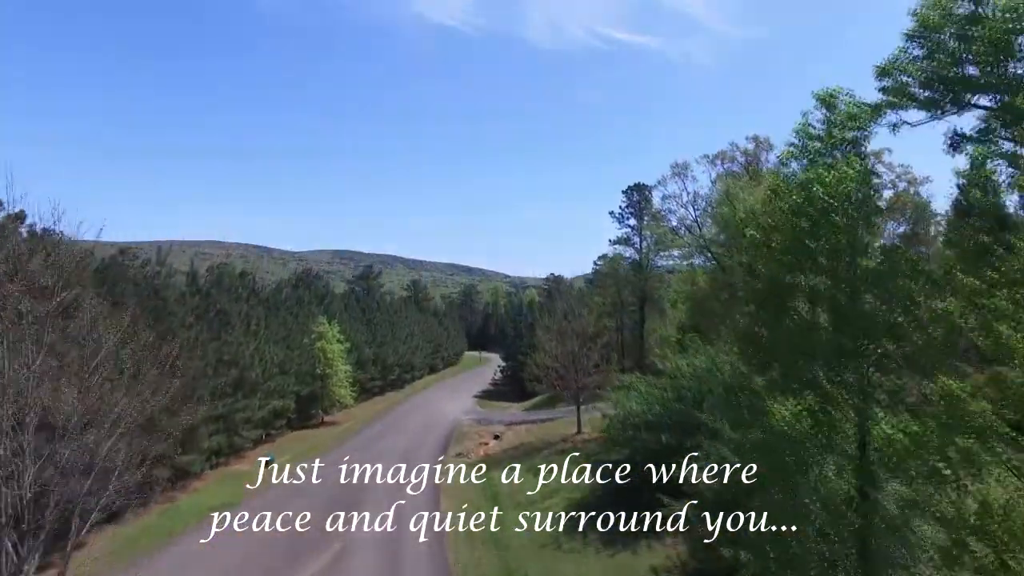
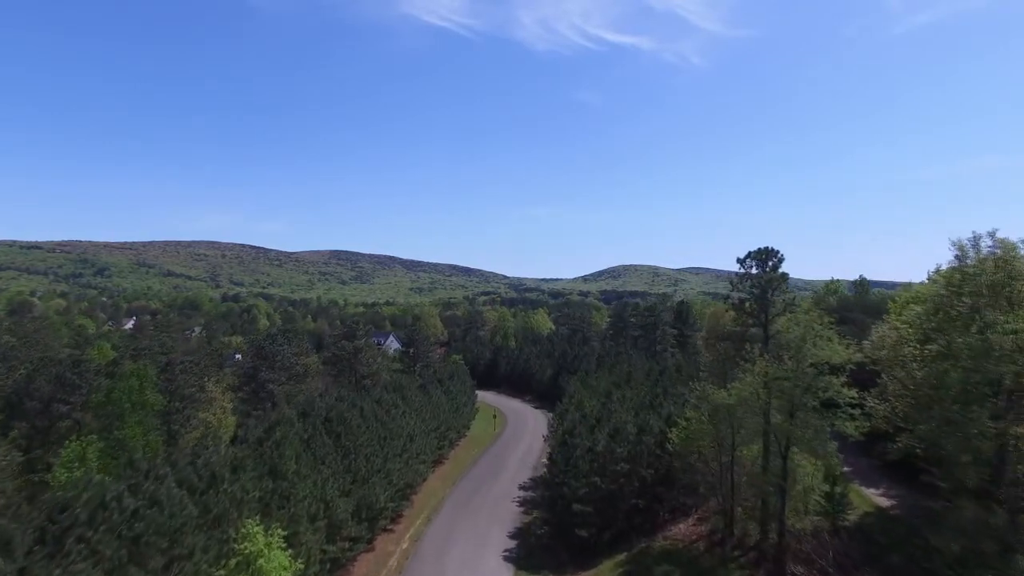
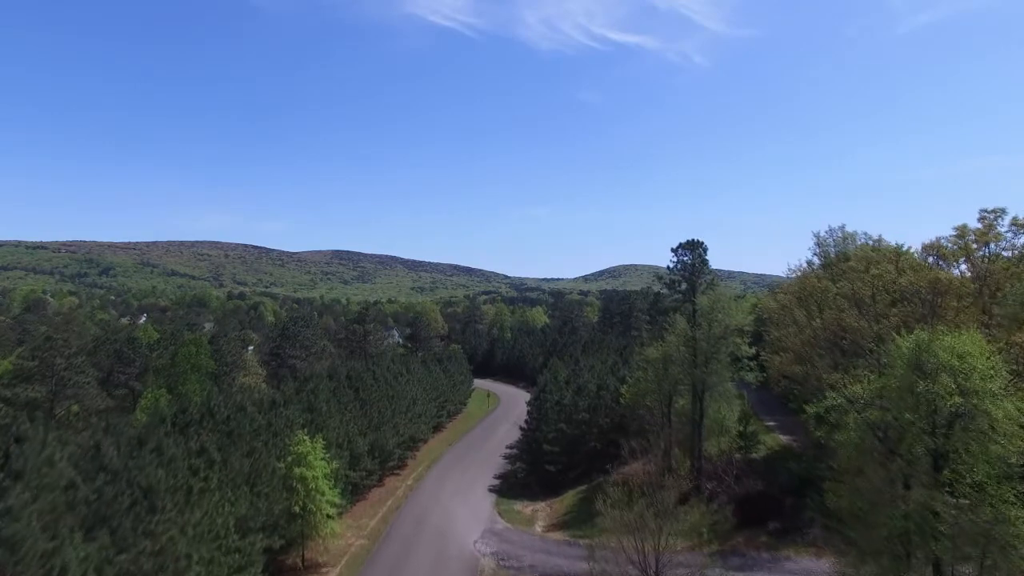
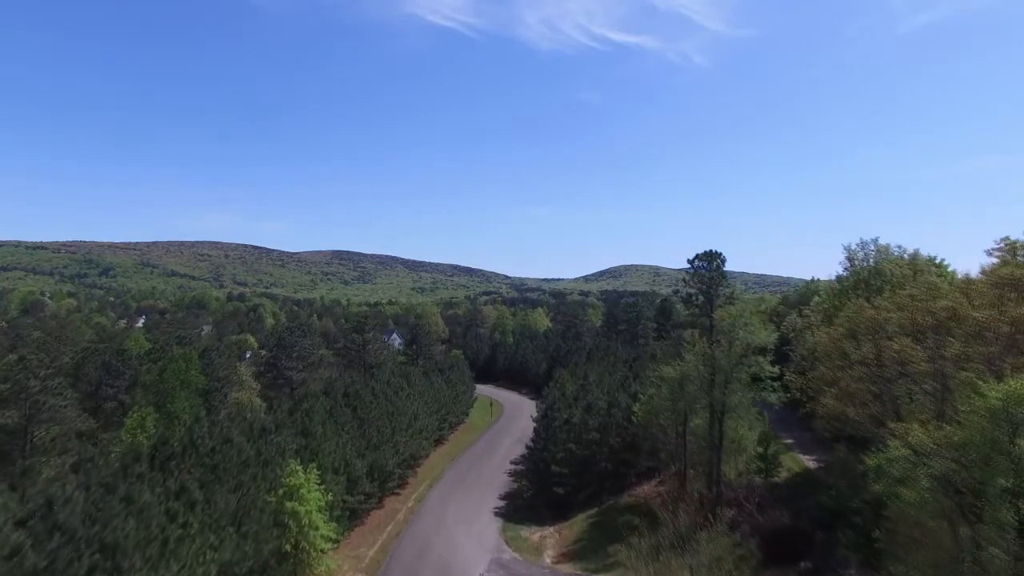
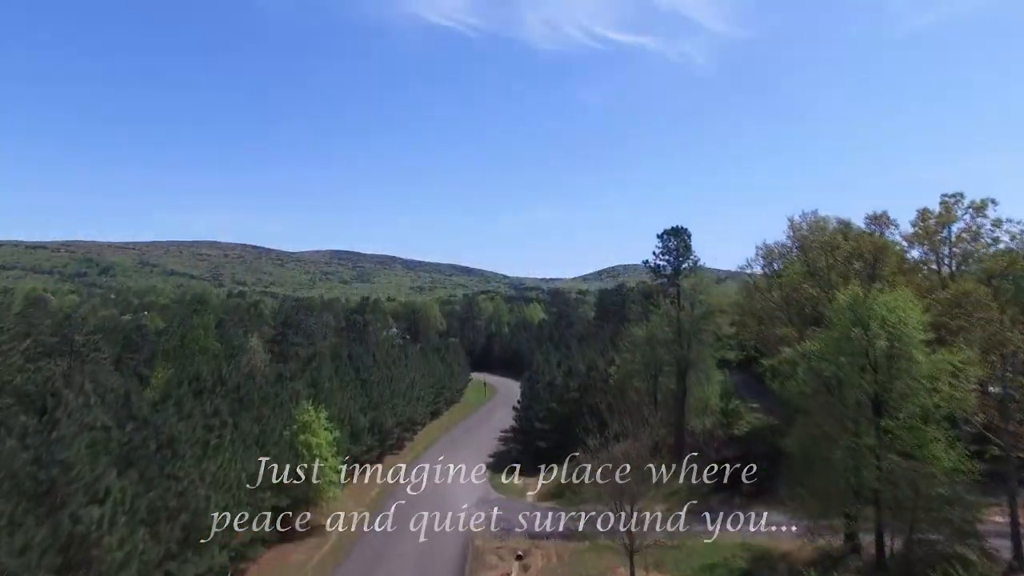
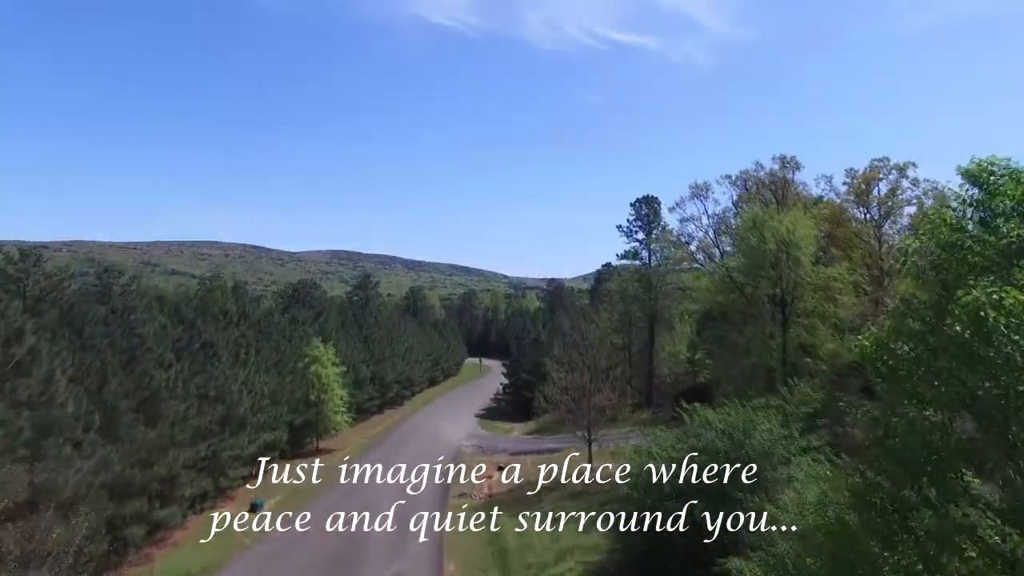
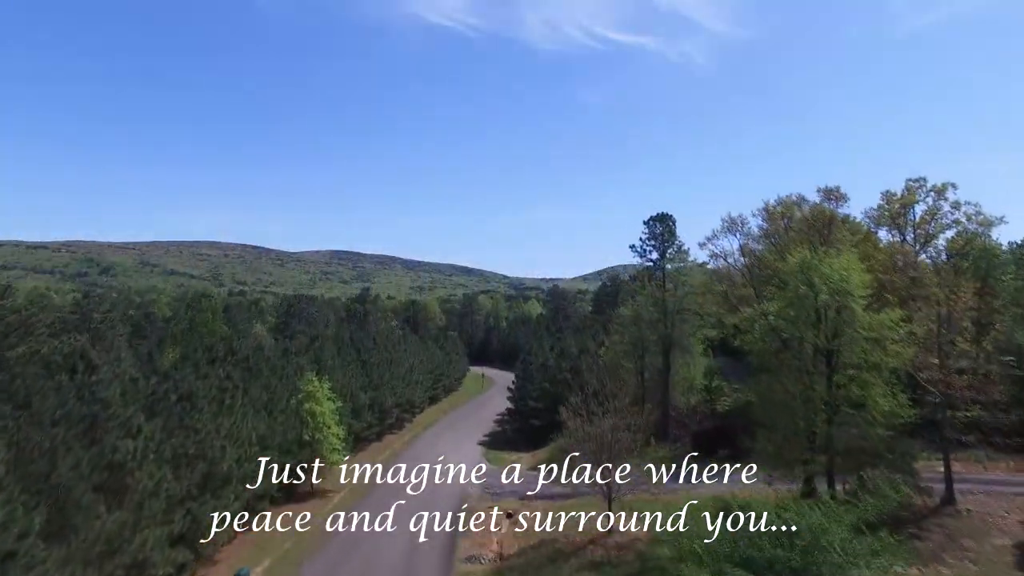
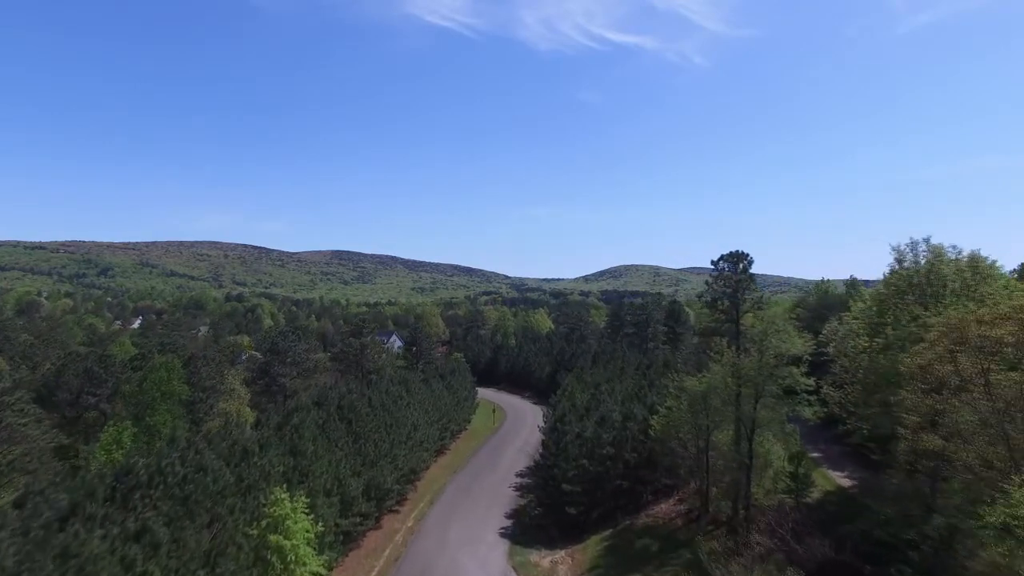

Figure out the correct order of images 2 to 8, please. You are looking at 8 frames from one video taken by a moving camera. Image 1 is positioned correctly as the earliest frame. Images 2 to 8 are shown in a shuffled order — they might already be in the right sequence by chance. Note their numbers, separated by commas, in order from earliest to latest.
6, 7, 5, 3, 4, 8, 2
